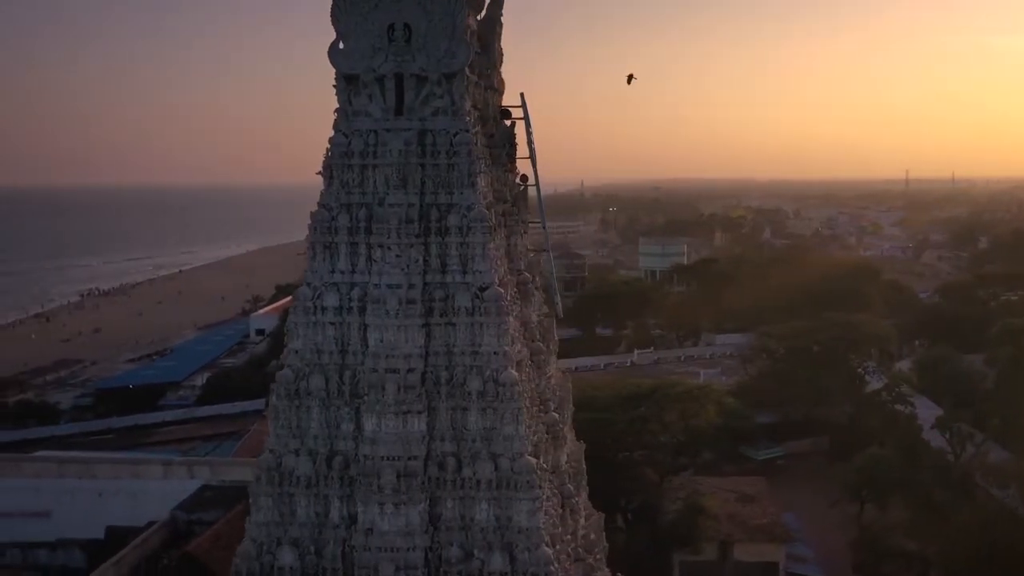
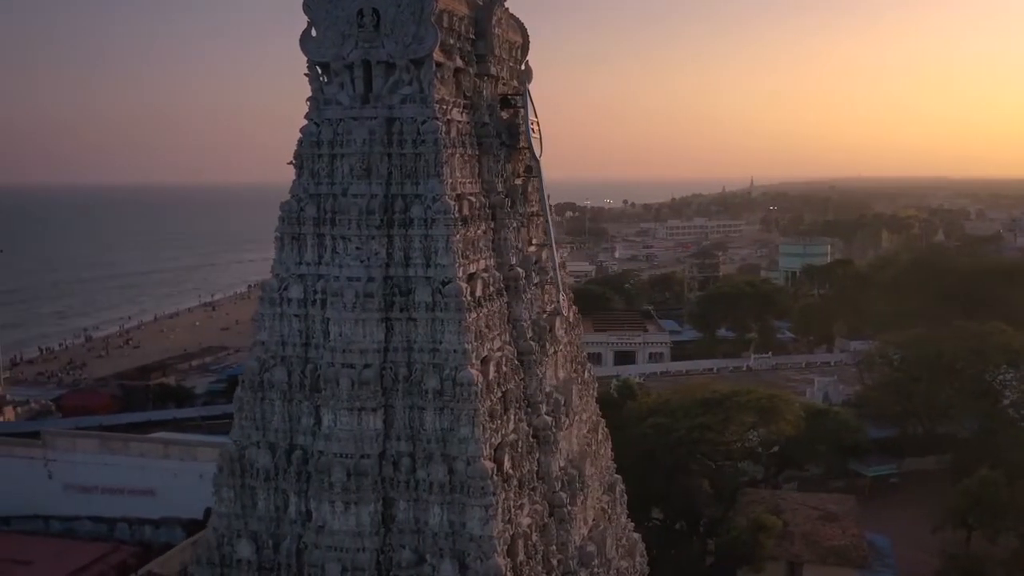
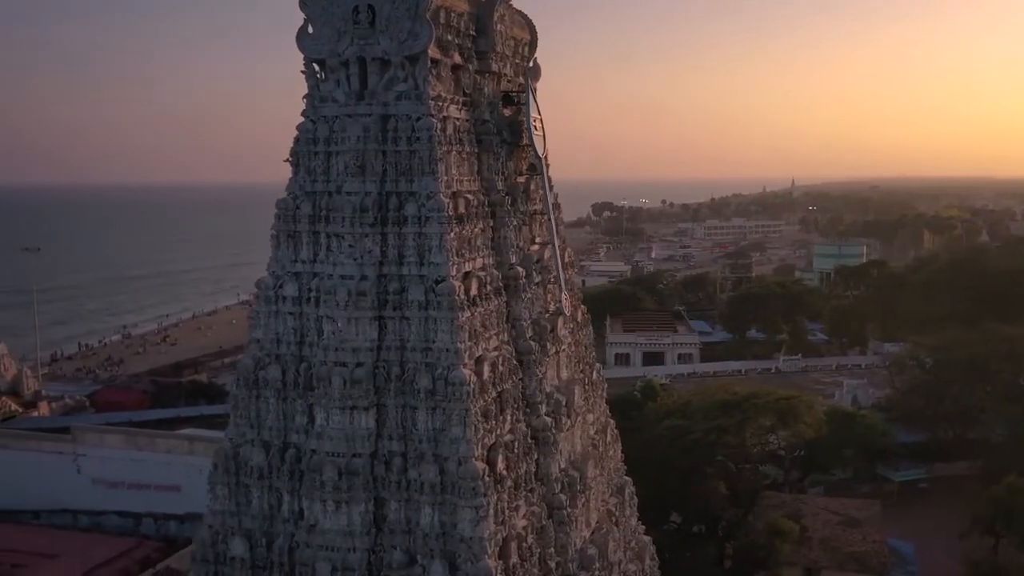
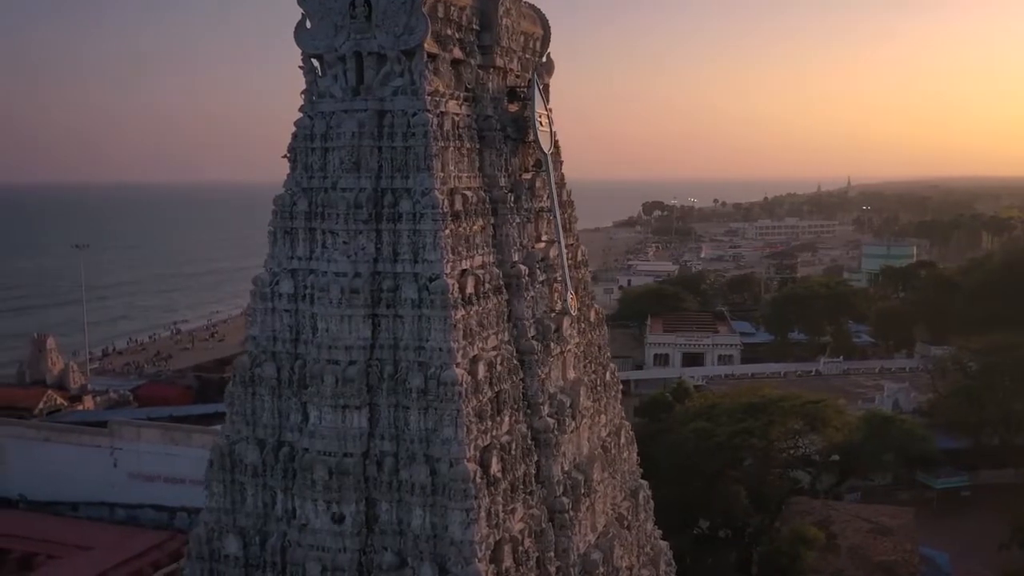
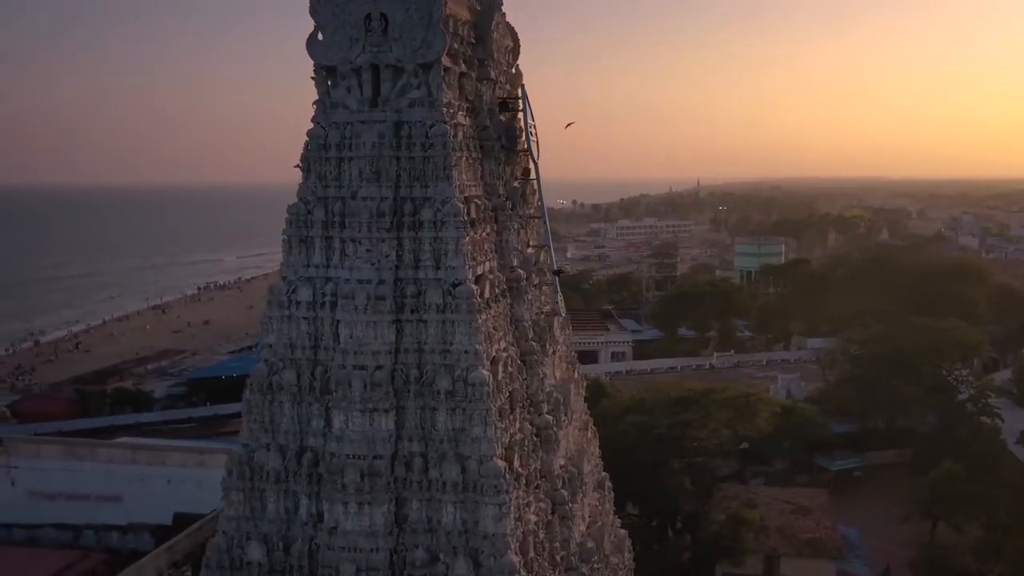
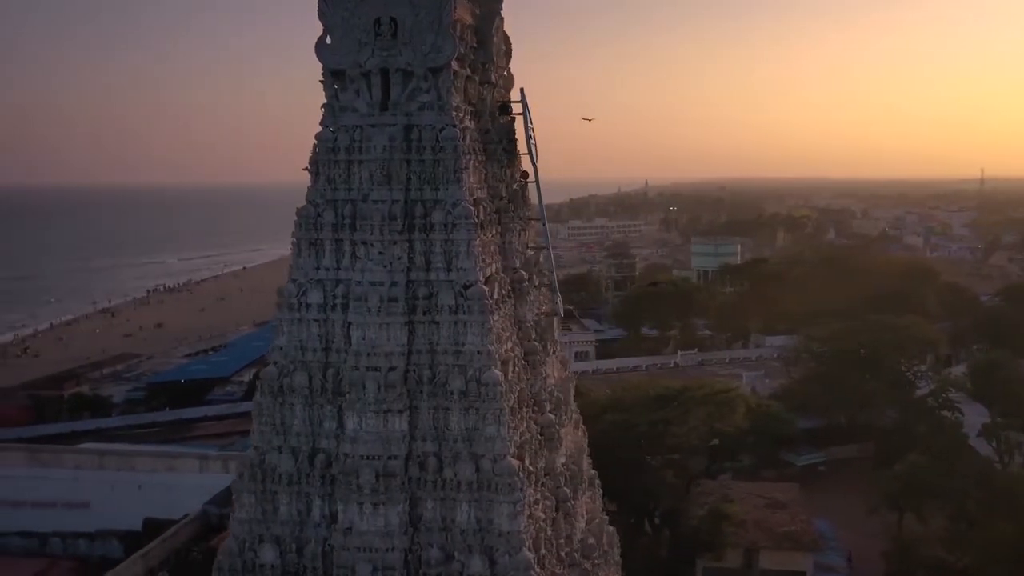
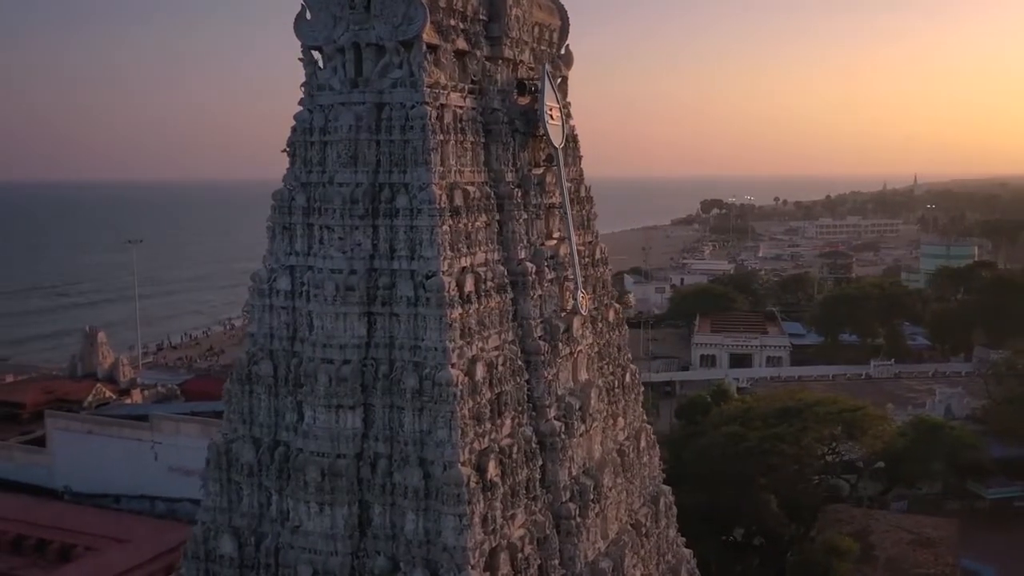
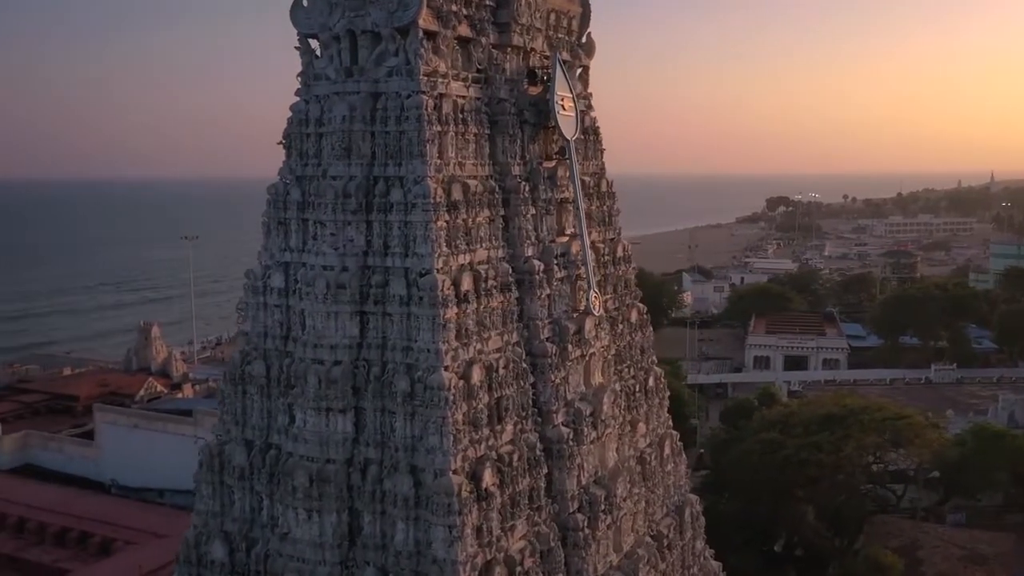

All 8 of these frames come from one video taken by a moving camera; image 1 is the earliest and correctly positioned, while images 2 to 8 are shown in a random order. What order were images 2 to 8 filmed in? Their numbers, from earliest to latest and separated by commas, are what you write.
6, 5, 2, 3, 4, 7, 8
